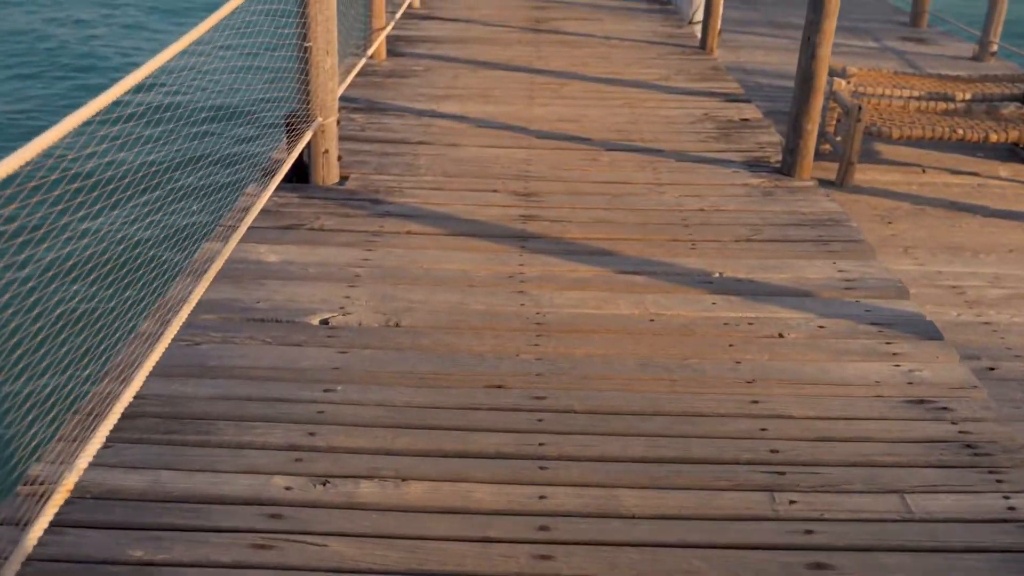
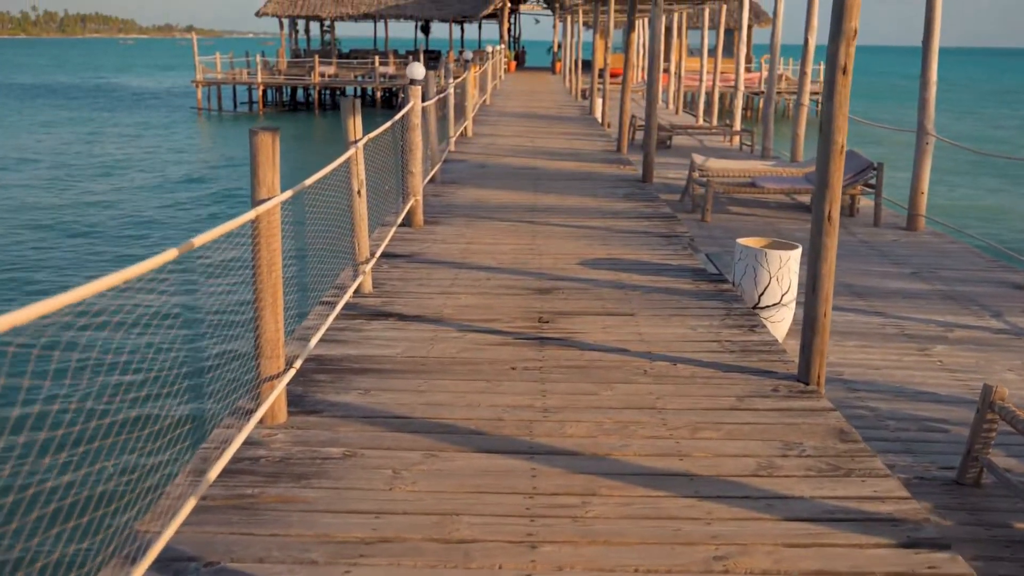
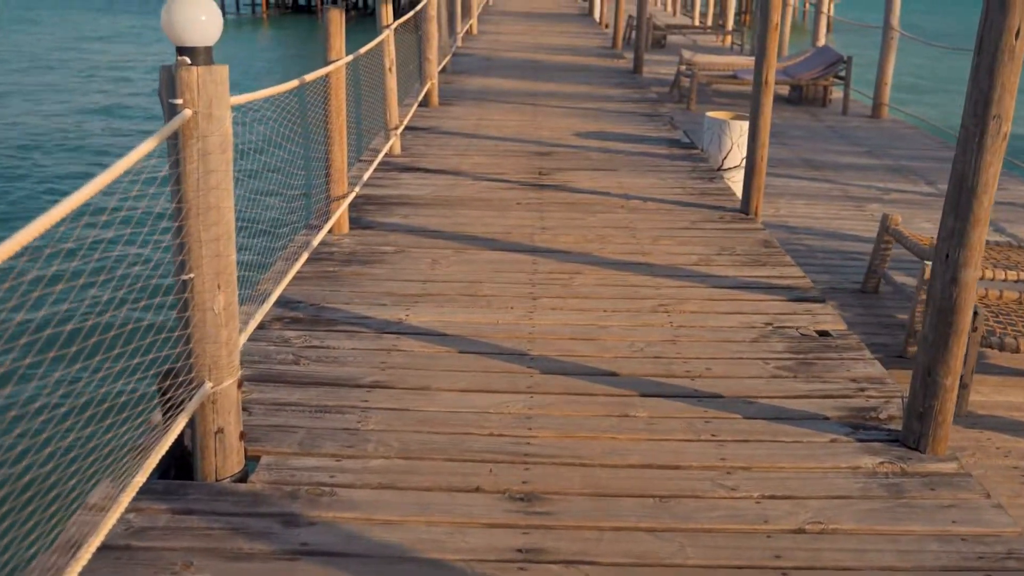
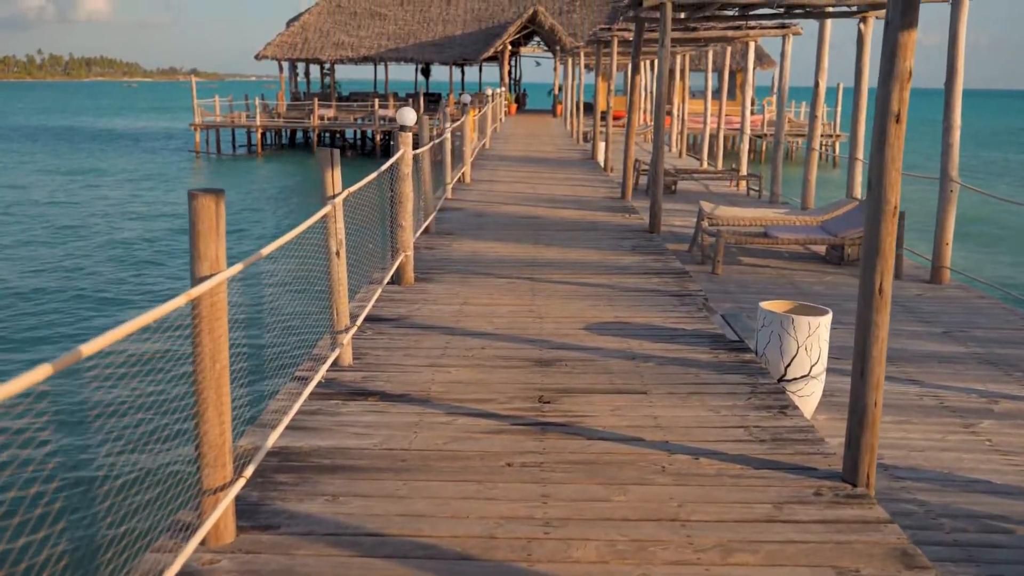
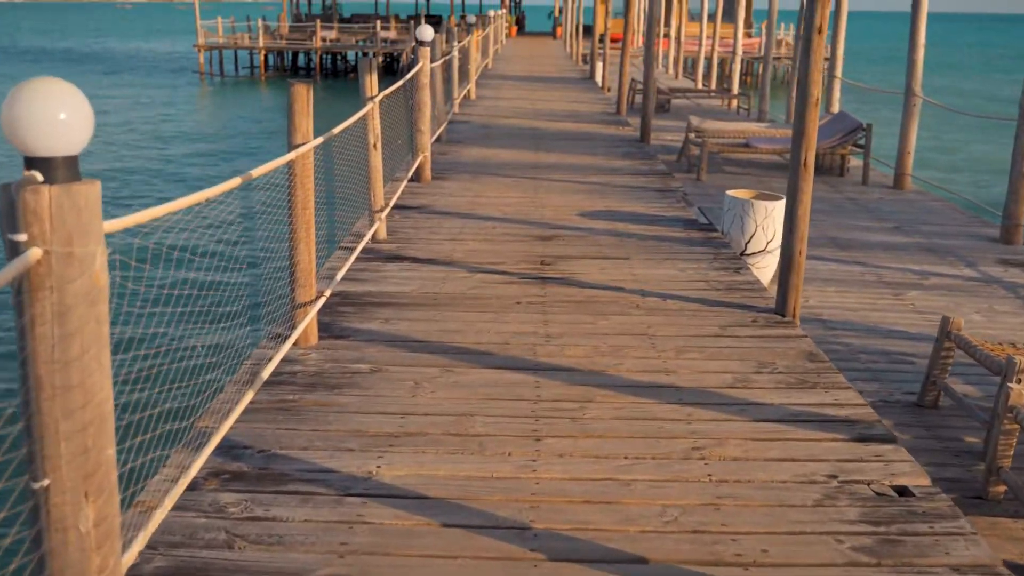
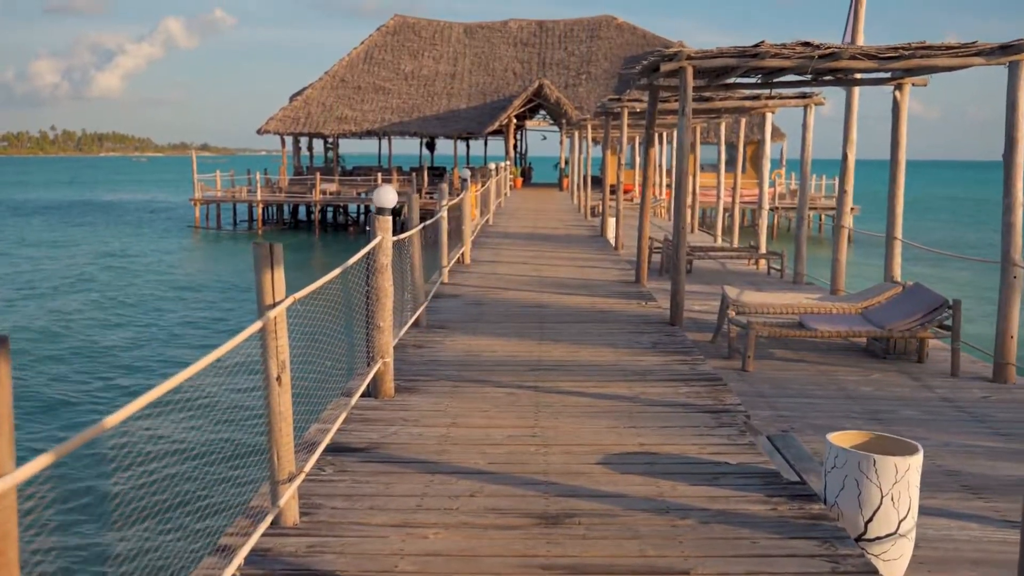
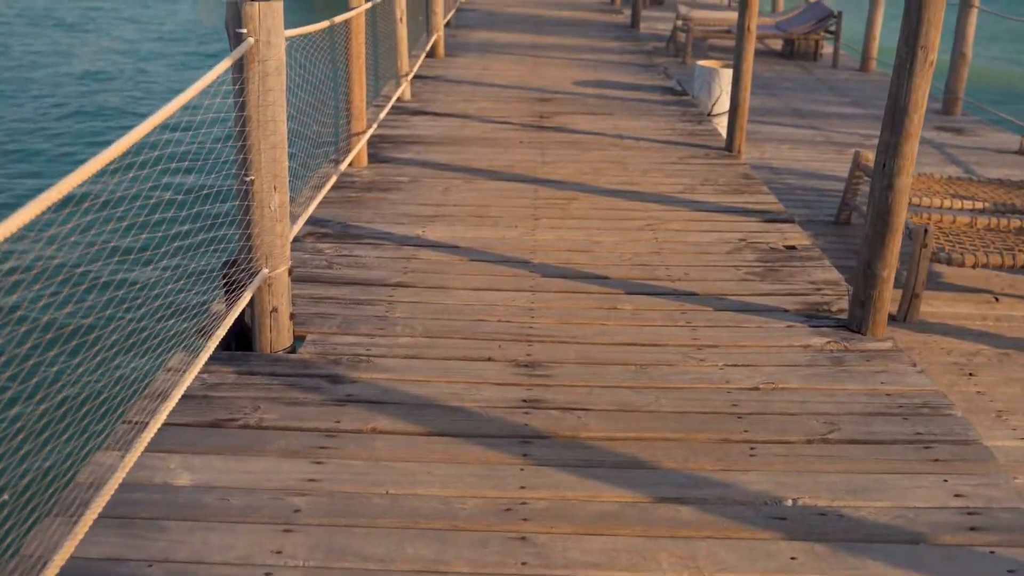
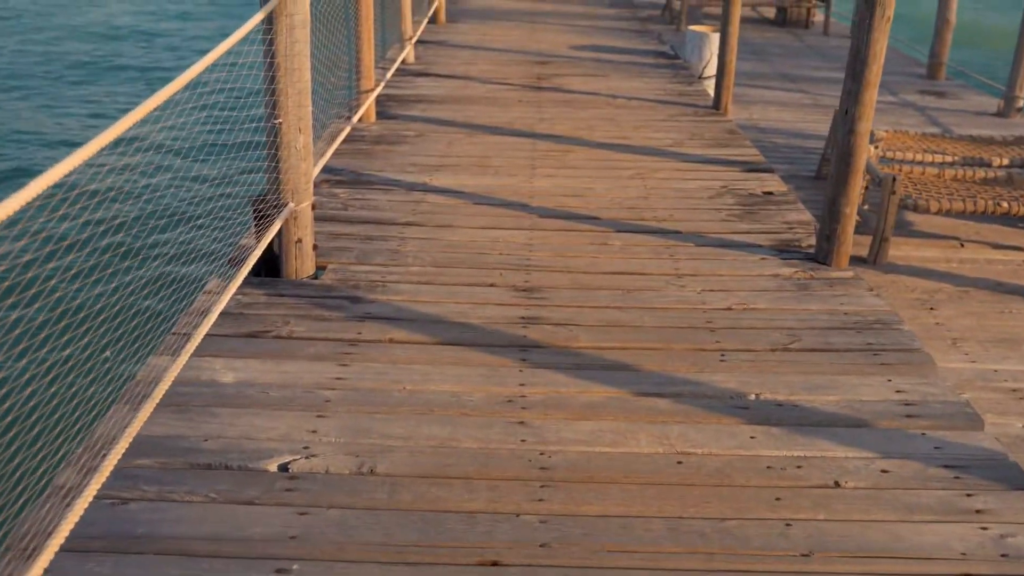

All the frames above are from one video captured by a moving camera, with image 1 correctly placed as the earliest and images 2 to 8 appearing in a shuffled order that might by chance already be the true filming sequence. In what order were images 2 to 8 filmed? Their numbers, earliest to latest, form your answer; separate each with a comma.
8, 7, 3, 5, 2, 4, 6
